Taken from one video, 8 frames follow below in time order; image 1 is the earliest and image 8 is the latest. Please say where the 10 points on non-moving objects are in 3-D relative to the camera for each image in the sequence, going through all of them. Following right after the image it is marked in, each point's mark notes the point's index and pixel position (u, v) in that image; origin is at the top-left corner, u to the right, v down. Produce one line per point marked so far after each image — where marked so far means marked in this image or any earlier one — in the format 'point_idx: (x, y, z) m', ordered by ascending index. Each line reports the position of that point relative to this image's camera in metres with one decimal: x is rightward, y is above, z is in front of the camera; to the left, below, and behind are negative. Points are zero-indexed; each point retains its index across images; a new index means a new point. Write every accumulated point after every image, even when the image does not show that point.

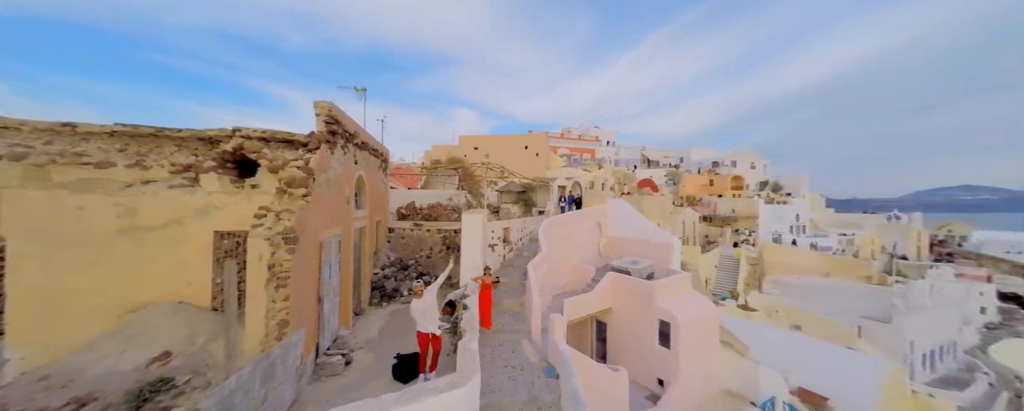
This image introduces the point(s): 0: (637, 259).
0: (+2.9, -1.2, +6.4) m
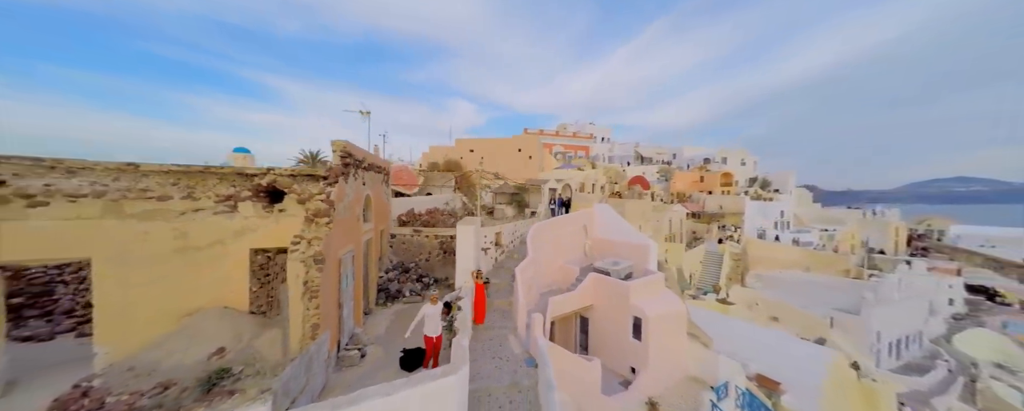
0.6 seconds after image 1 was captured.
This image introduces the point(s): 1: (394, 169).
0: (+2.7, -1.4, +7.1) m
1: (-5.1, +1.5, +12.2) m
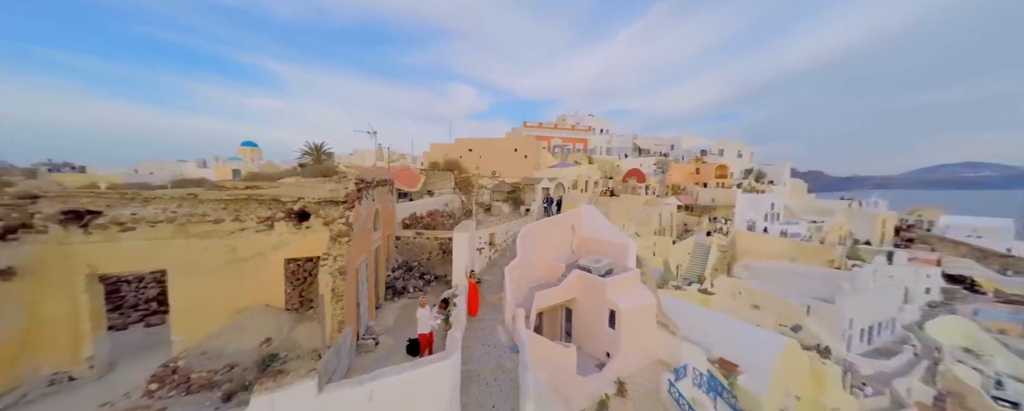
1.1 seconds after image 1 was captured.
0: (+2.5, -1.5, +7.9) m
1: (-5.3, +1.6, +13.0) m
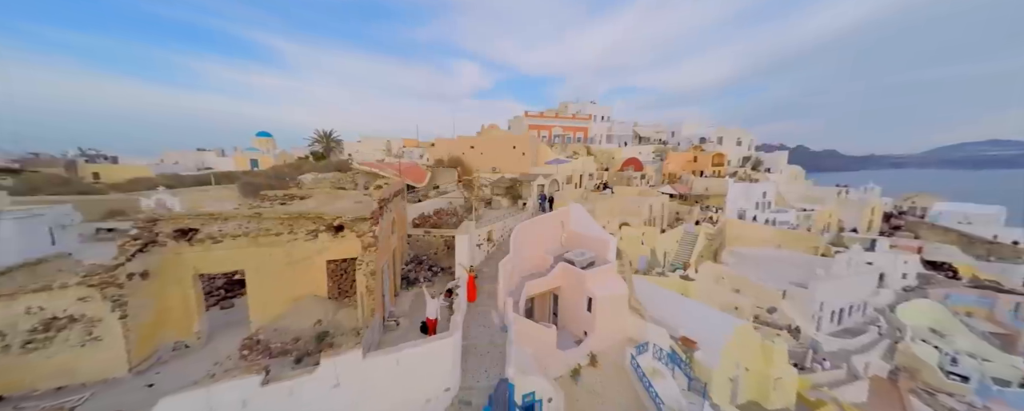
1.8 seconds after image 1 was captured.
0: (+2.3, -1.5, +9.1) m
1: (-5.3, +2.0, +14.1) m
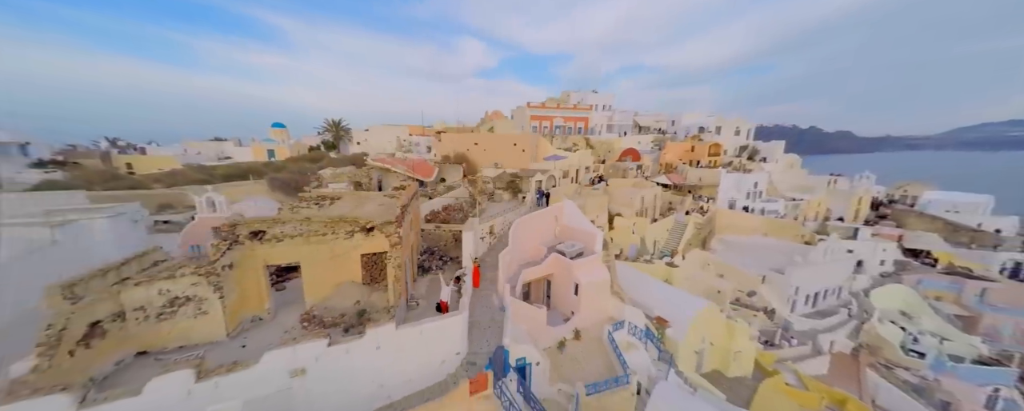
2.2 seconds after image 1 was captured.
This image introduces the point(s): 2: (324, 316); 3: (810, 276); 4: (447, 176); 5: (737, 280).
0: (+2.3, -1.4, +10.4) m
1: (-5.3, +2.4, +15.3) m
2: (-4.4, -2.6, +6.5) m
3: (+17.2, -4.0, +16.1) m
4: (-3.8, +1.6, +16.3) m
5: (+13.2, -4.3, +16.4) m
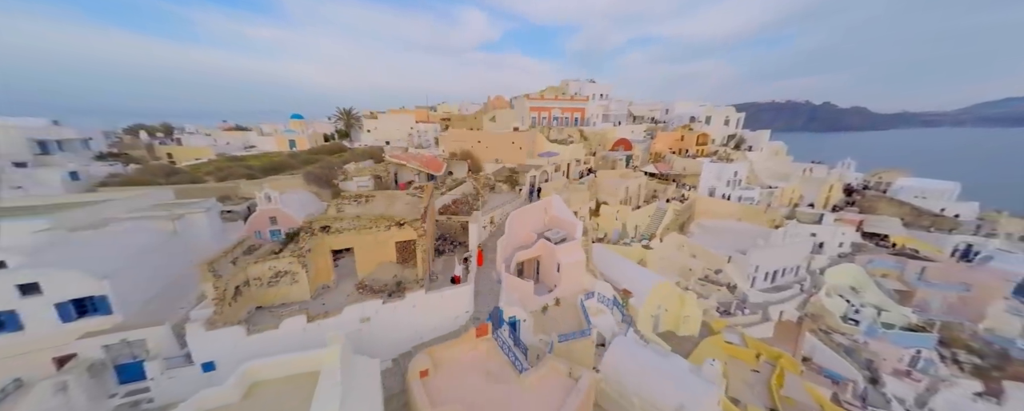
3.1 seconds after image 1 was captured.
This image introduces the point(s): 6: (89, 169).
0: (+2.2, -1.2, +12.9) m
1: (-5.4, +3.0, +17.6) m
2: (-4.6, -2.6, +9.2) m
3: (+17.1, -3.3, +18.6) m
4: (-3.8, +2.3, +18.6) m
5: (+13.2, -3.6, +18.9) m
6: (-26.3, +2.3, +17.5) m
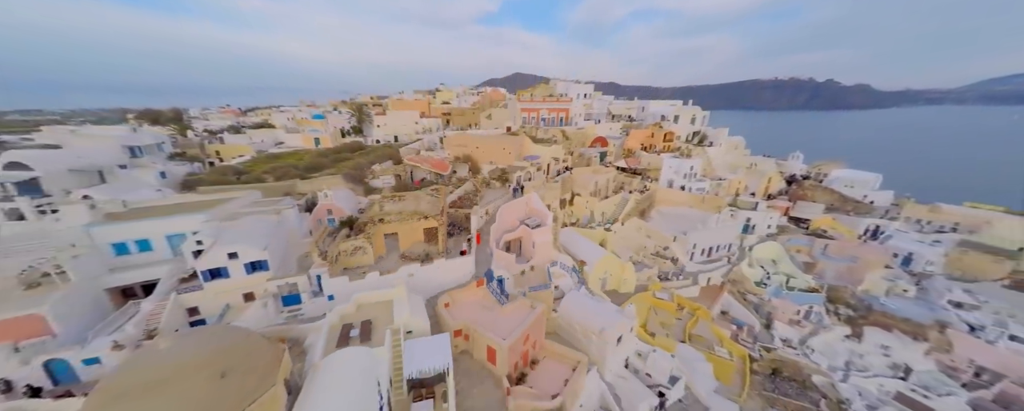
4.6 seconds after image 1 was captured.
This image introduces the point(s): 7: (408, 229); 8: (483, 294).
0: (+1.5, -0.9, +18.0) m
1: (-6.1, +3.6, +22.3) m
2: (-5.2, -2.6, +14.3) m
3: (+16.4, -2.6, +23.8) m
4: (-4.5, +3.0, +23.3) m
5: (+12.5, -2.9, +24.2) m
6: (-27.0, +2.9, +22.2) m
7: (-5.4, -1.3, +14.3) m
8: (-1.4, -4.2, +13.3) m
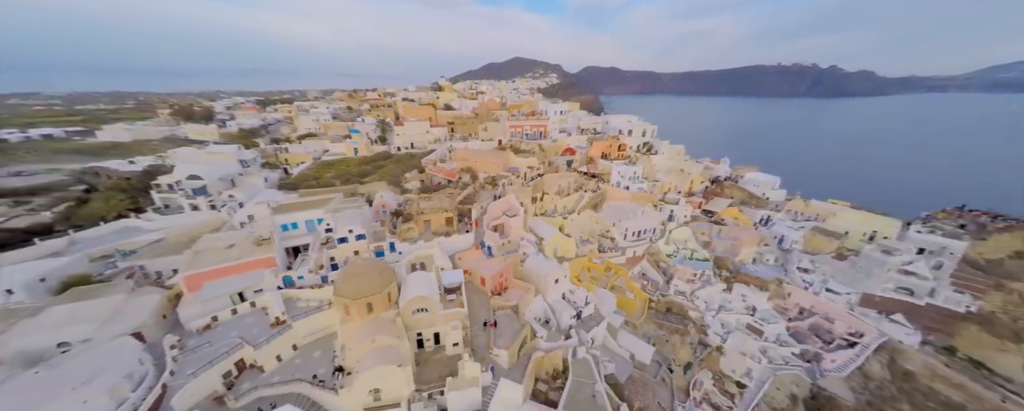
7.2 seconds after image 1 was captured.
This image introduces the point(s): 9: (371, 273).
0: (0.0, -0.6, +28.6) m
1: (-7.5, +4.1, +32.7) m
2: (-6.7, -2.5, +25.0) m
3: (+15.0, -2.1, +34.4) m
4: (-5.9, +3.6, +33.7) m
5: (+11.0, -2.3, +34.8) m
6: (-28.4, +3.5, +32.6) m
7: (-6.8, -1.2, +25.0) m
8: (-2.8, -4.1, +24.1) m
9: (-8.8, -4.2, +17.5) m
